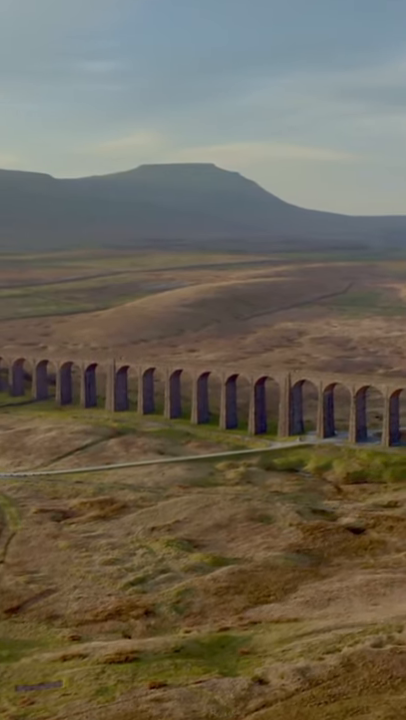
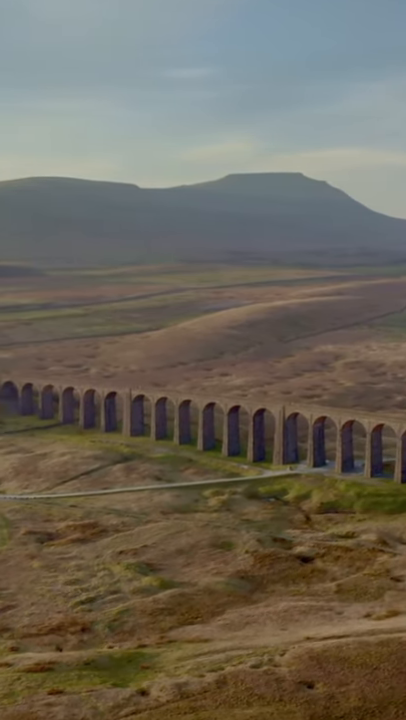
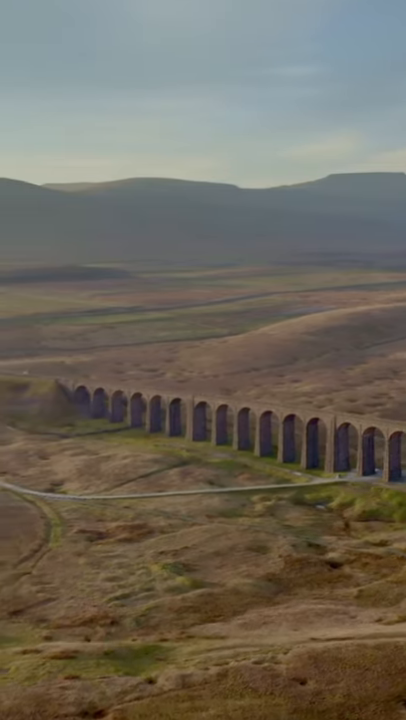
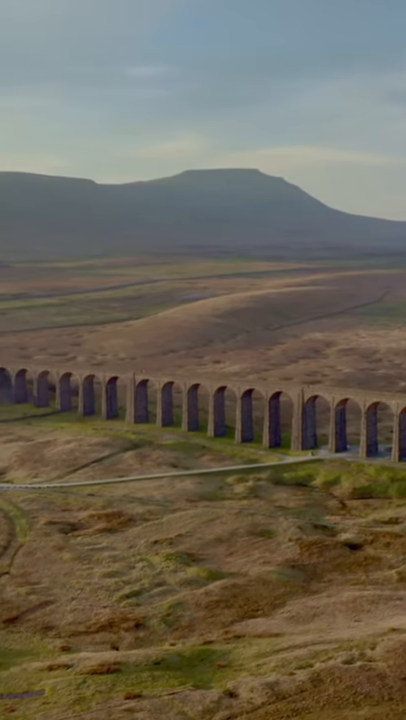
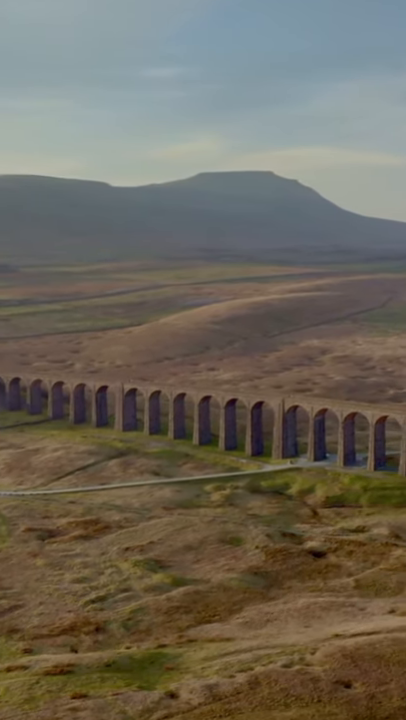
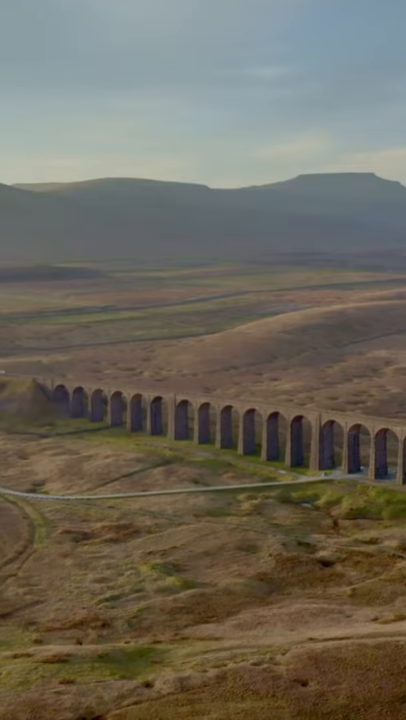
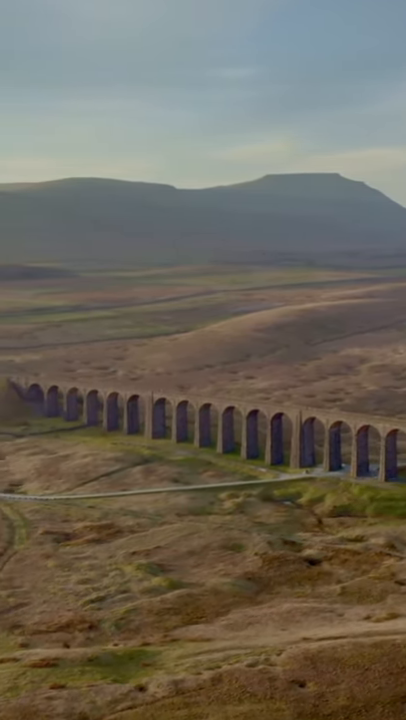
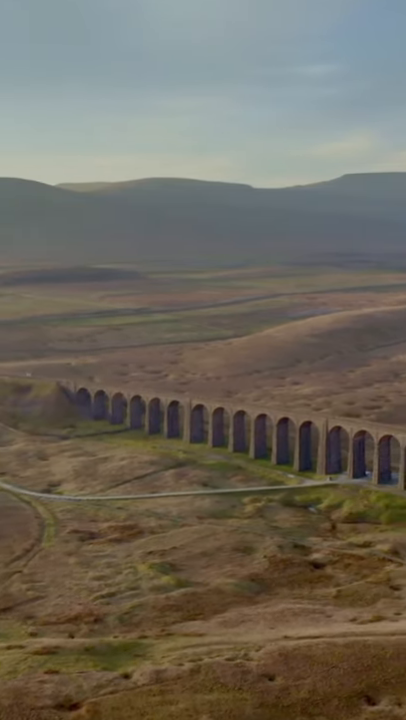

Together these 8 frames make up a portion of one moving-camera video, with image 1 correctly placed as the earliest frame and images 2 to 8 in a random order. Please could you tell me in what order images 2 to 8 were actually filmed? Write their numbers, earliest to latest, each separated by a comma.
4, 5, 2, 7, 6, 3, 8
